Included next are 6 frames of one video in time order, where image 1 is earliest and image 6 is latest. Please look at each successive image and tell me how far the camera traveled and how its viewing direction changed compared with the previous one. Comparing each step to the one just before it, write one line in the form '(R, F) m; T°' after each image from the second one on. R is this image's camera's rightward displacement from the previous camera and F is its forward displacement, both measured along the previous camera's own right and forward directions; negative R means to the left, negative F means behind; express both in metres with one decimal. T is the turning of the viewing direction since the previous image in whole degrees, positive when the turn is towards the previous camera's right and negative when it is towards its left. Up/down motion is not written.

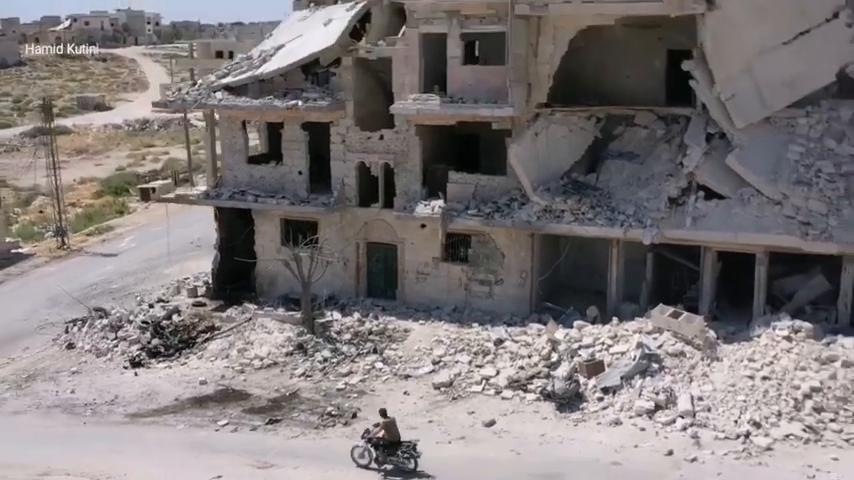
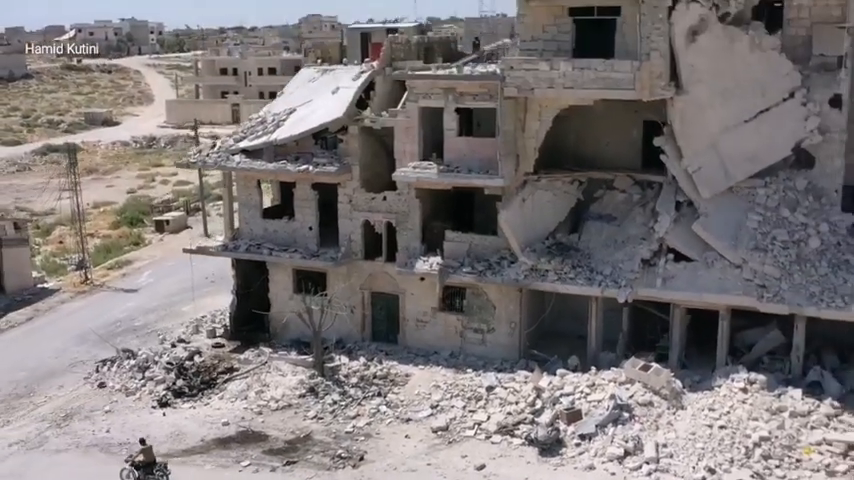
(0.0, -2.2) m; 0°
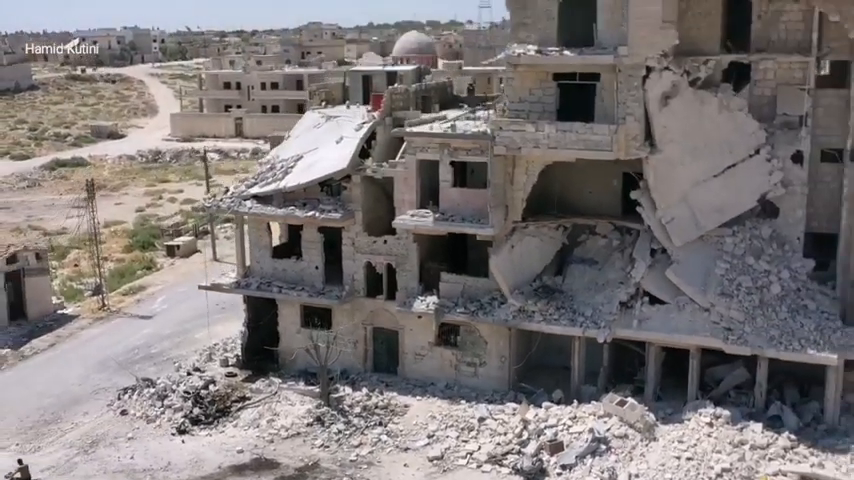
(0.0, -2.0) m; 0°
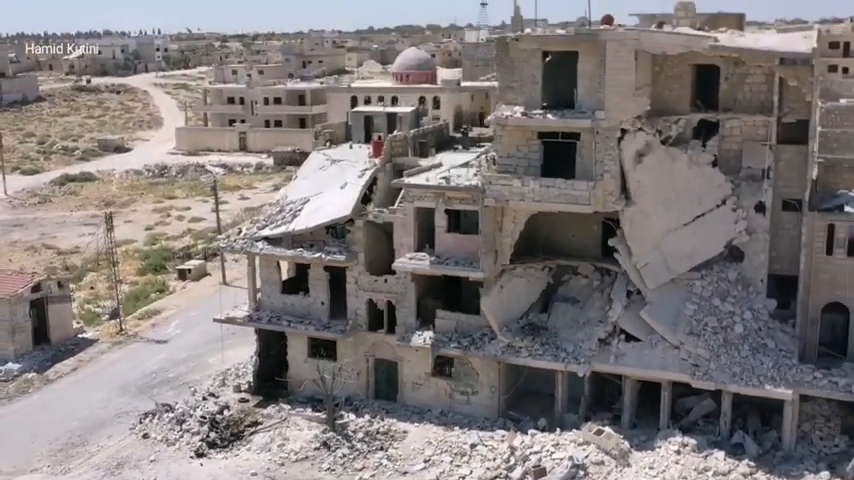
(+0.1, -2.3) m; 0°
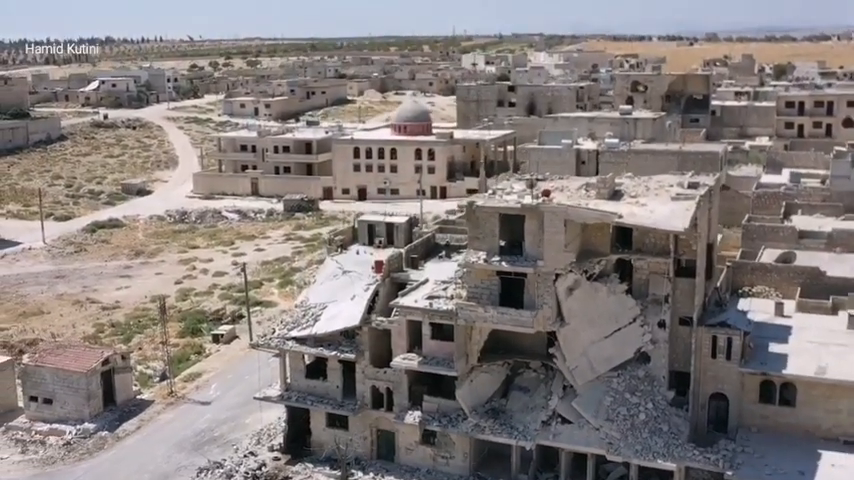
(+0.3, -9.0) m; 0°
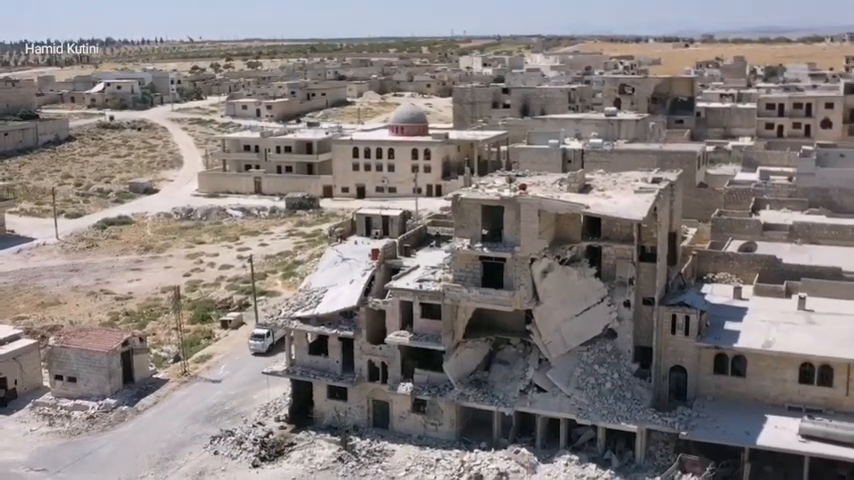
(+0.3, -4.1) m; 0°
